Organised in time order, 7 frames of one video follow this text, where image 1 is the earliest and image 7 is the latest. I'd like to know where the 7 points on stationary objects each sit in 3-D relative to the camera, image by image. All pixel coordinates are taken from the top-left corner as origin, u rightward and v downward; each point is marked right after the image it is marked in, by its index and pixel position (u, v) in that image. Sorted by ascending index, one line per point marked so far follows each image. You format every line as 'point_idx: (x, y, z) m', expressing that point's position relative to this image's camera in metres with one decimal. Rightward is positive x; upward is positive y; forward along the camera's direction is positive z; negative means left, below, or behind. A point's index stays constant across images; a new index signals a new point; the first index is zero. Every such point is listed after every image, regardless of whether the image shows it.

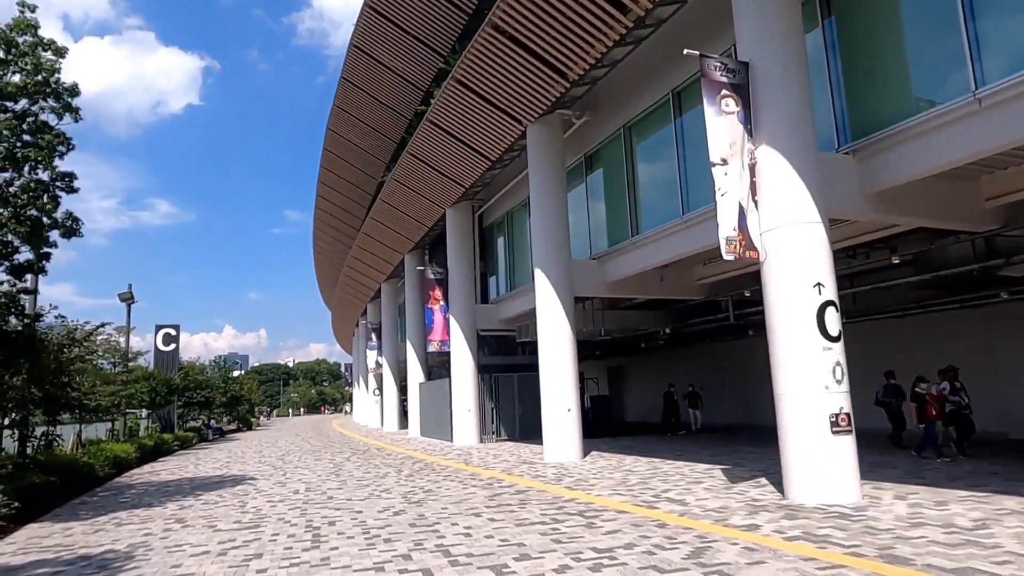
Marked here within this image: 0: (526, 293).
0: (+0.4, -0.2, +19.6) m
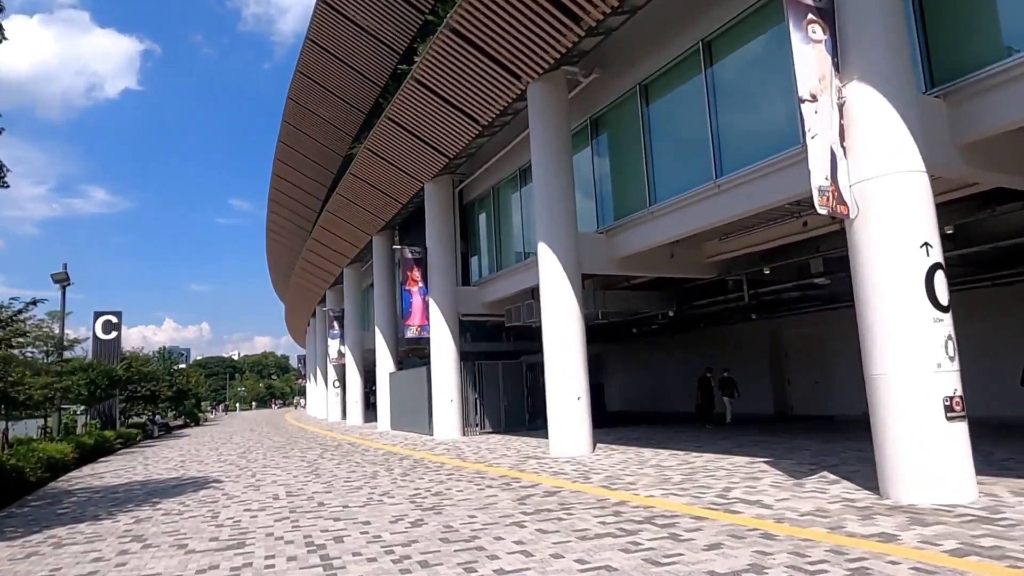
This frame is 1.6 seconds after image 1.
0: (0.0, +0.3, +18.1) m
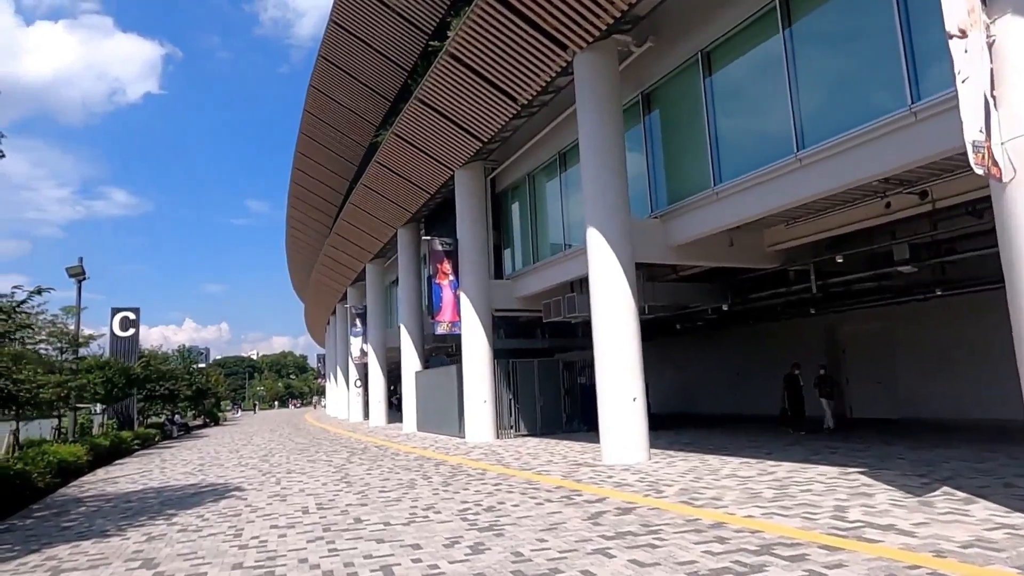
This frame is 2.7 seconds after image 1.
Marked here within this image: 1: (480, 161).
0: (+1.0, +0.5, +17.0) m
1: (-0.9, +3.6, +18.7) m
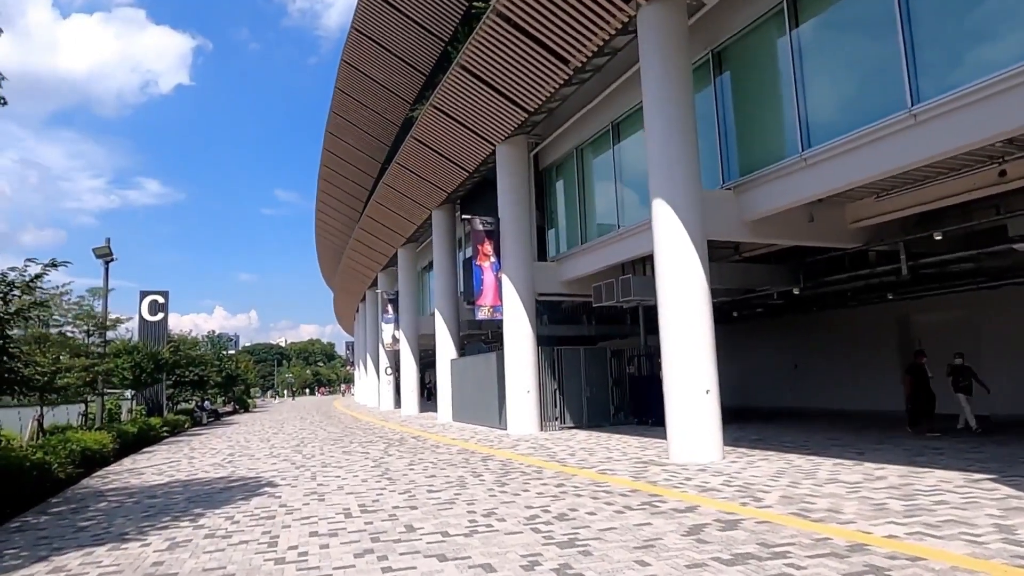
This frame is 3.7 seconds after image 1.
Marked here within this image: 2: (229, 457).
0: (+2.1, +0.9, +15.8) m
1: (+0.3, +4.1, +17.5) m
2: (-6.1, -3.6, +14.3) m
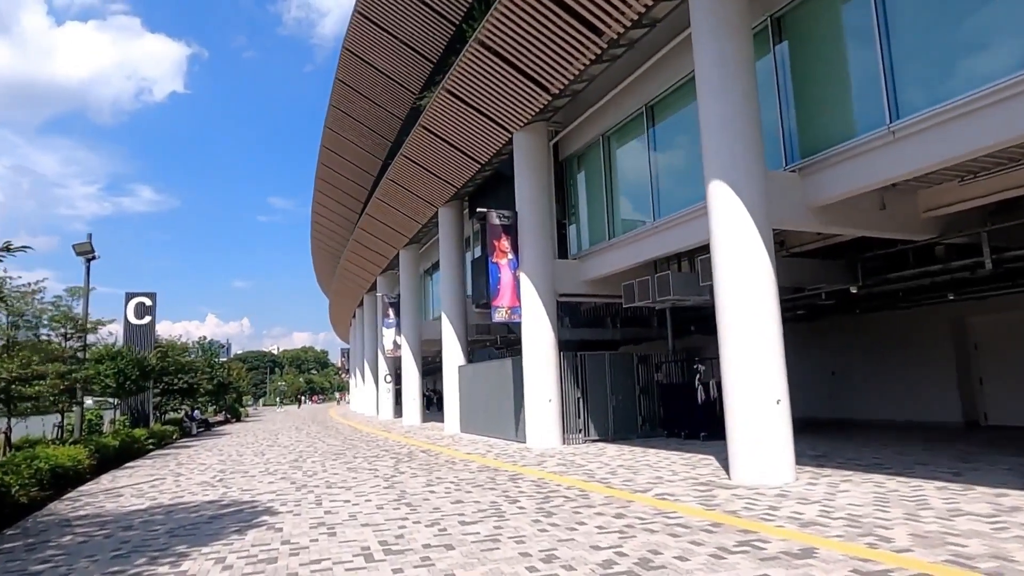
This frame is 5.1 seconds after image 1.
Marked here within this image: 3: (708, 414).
0: (+2.6, +0.9, +14.4) m
1: (+0.8, +4.1, +16.1) m
2: (-5.6, -3.6, +12.8) m
3: (+4.3, -2.8, +14.5) m
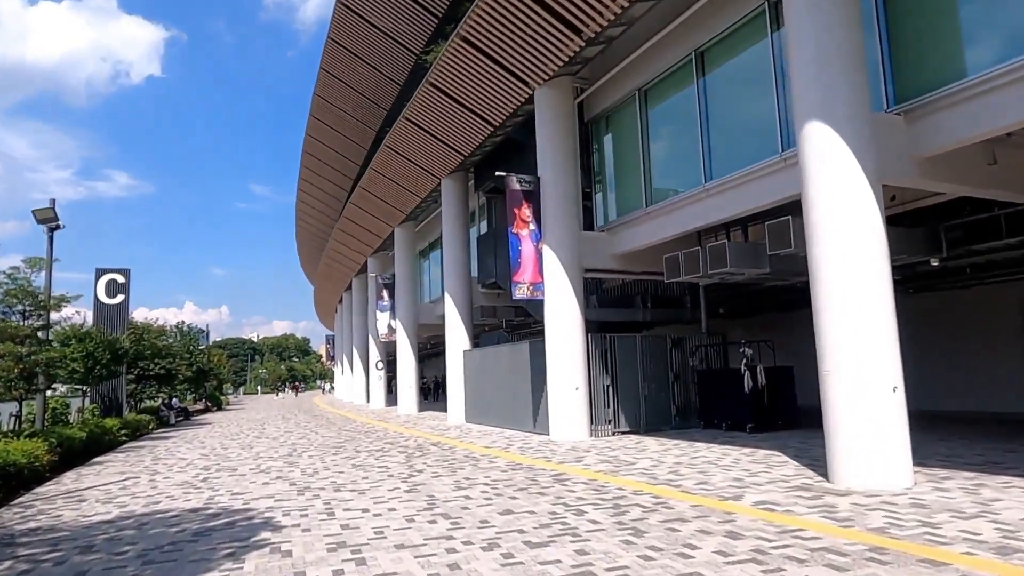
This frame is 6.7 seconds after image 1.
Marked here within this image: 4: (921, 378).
0: (+3.1, +1.5, +12.7) m
1: (+1.2, +4.6, +14.4) m
2: (-5.1, -3.0, +11.0) m
3: (+4.8, -2.3, +13.0) m
4: (+9.3, -2.1, +15.2) m
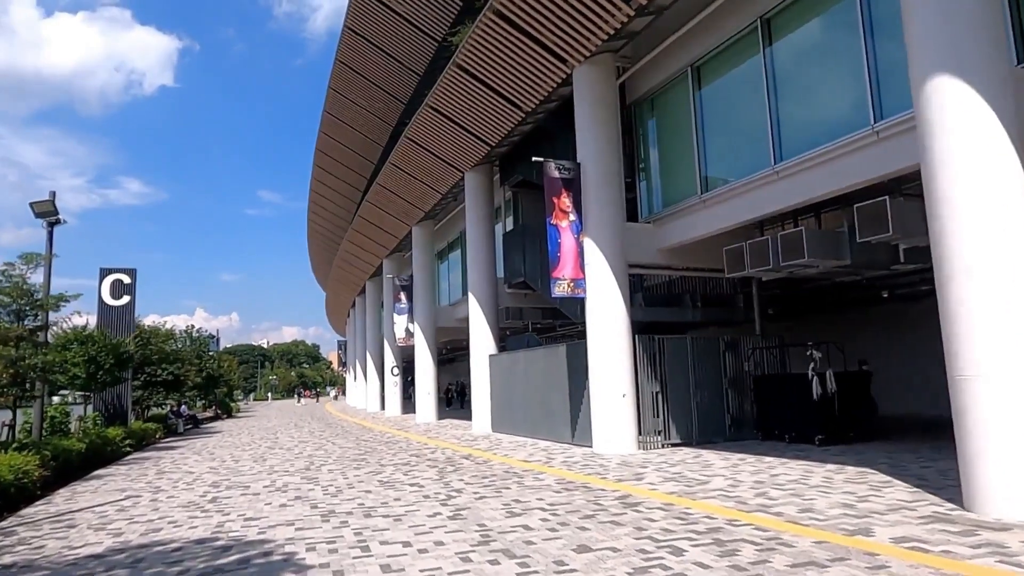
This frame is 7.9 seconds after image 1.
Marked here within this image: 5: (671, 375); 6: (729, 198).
0: (+3.8, +1.5, +11.4) m
1: (+2.0, +4.7, +13.1) m
2: (-4.4, -3.0, +9.8) m
3: (+5.5, -2.2, +11.7) m
4: (+10.1, -2.0, +13.8) m
5: (+3.0, -1.7, +12.7) m
6: (+3.8, +1.5, +11.4) m
